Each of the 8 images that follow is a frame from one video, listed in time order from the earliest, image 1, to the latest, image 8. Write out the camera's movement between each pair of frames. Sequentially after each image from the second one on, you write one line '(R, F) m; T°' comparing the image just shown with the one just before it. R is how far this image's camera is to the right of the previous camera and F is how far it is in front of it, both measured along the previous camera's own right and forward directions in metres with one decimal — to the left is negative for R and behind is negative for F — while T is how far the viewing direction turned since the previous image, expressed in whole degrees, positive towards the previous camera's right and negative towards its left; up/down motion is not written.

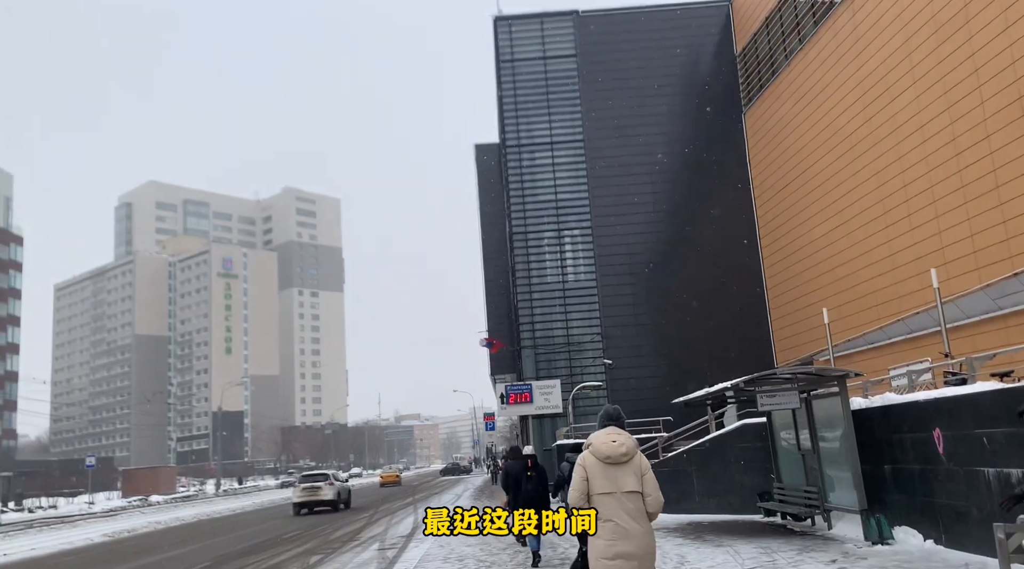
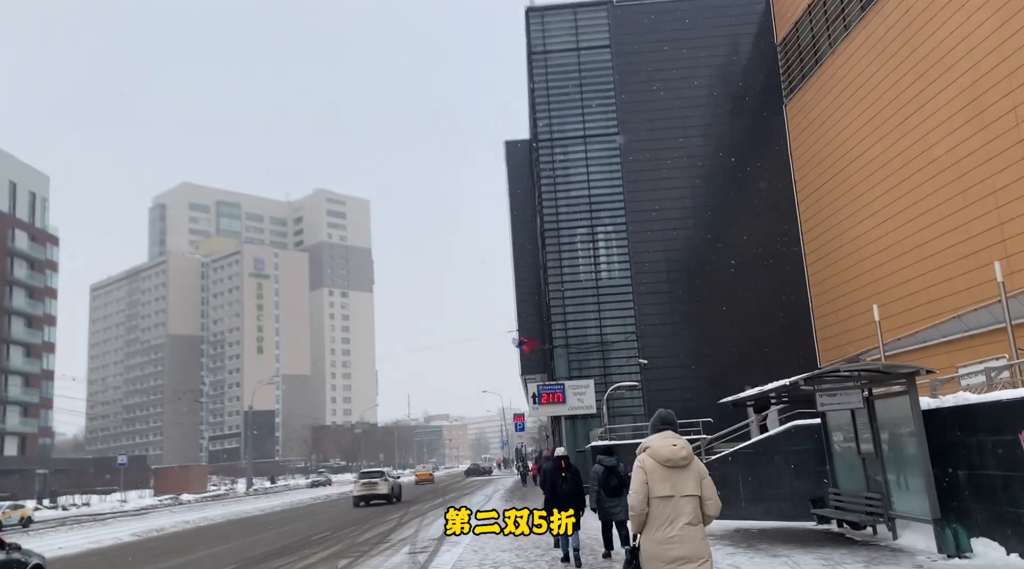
(-0.1, +0.7) m; -2°
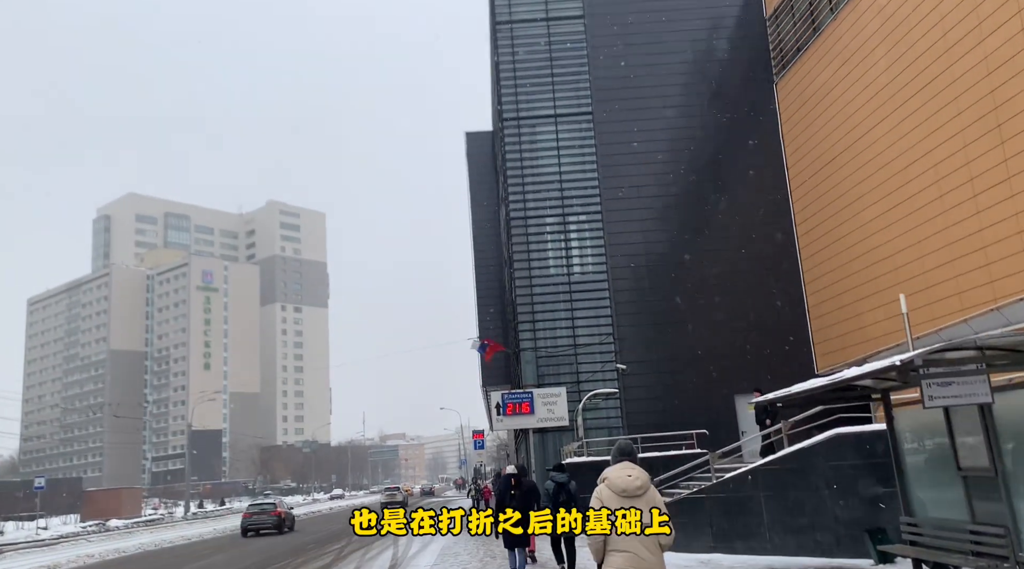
(-0.1, +3.6) m; +3°
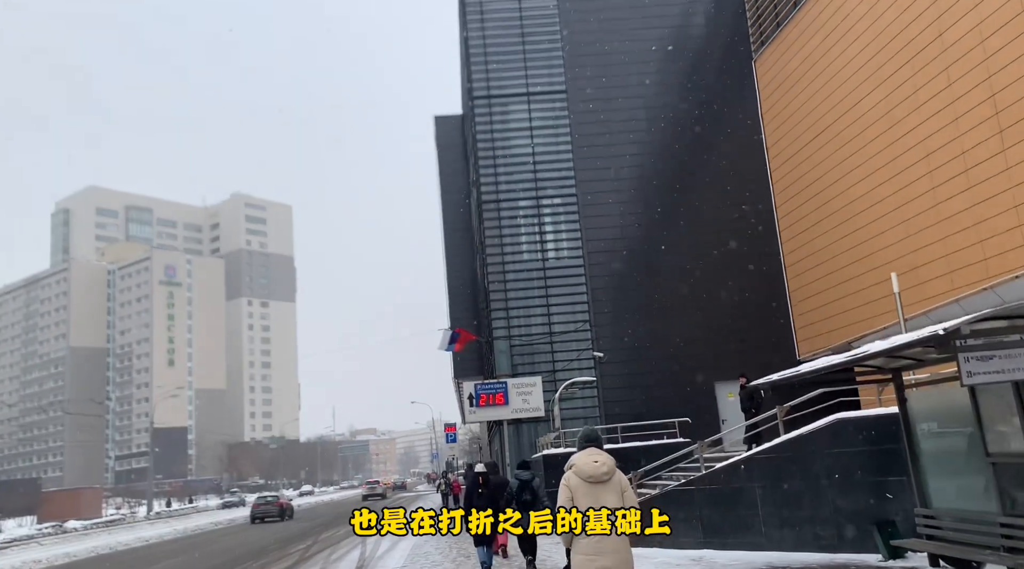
(-0.1, +1.1) m; +2°
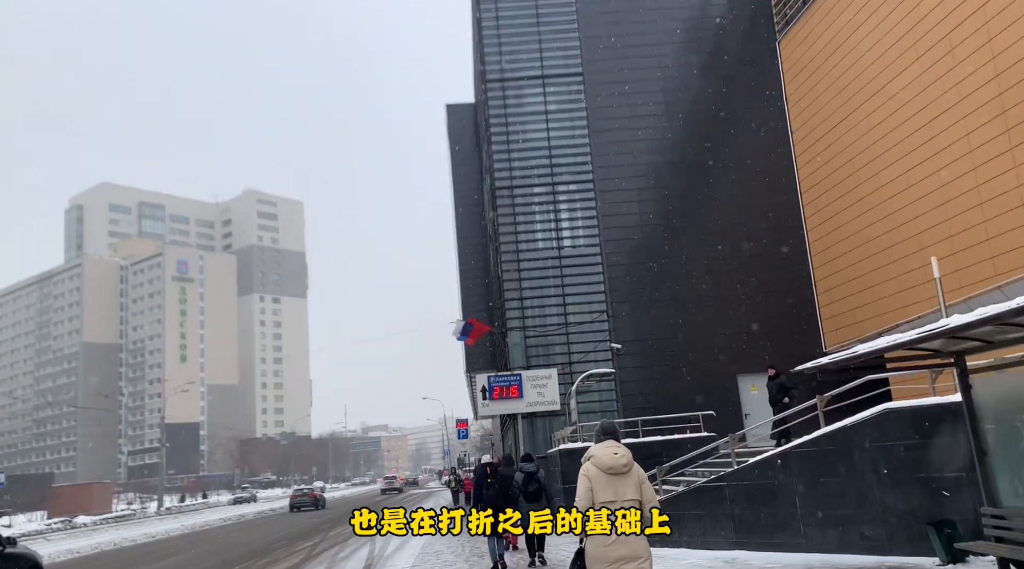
(-0.1, +0.9) m; -1°
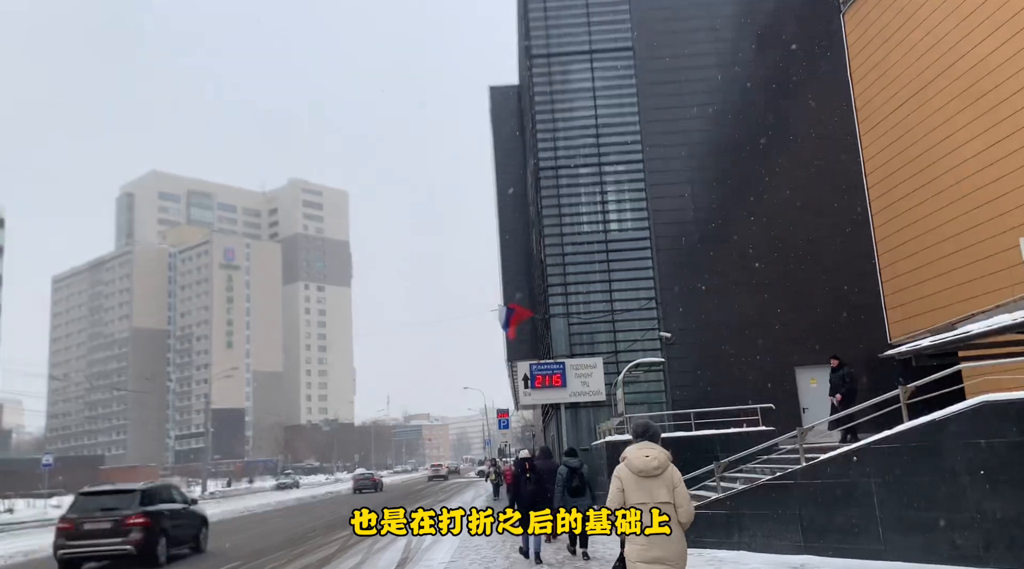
(-0.1, +0.9) m; -3°
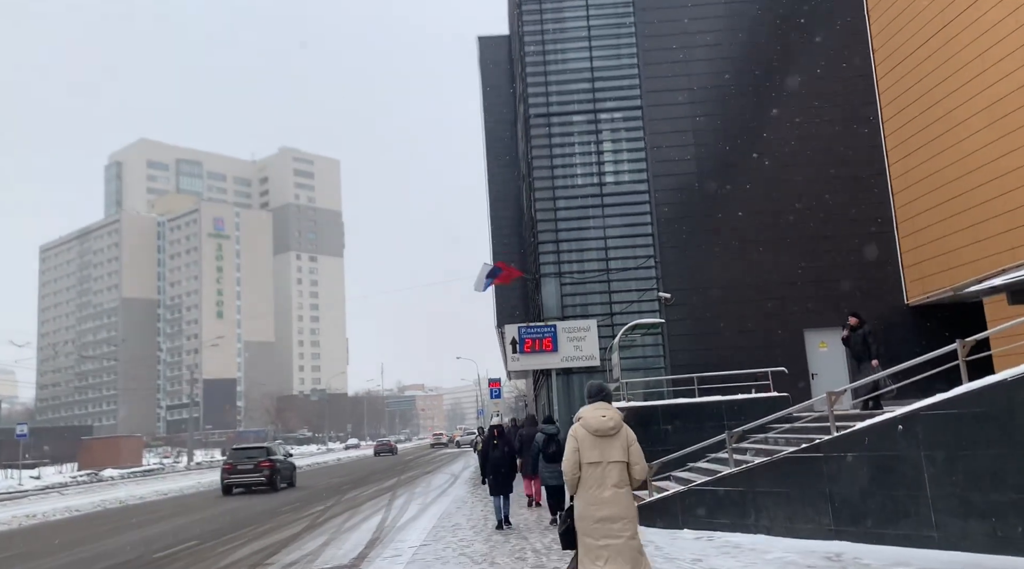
(+0.2, +1.8) m; 0°
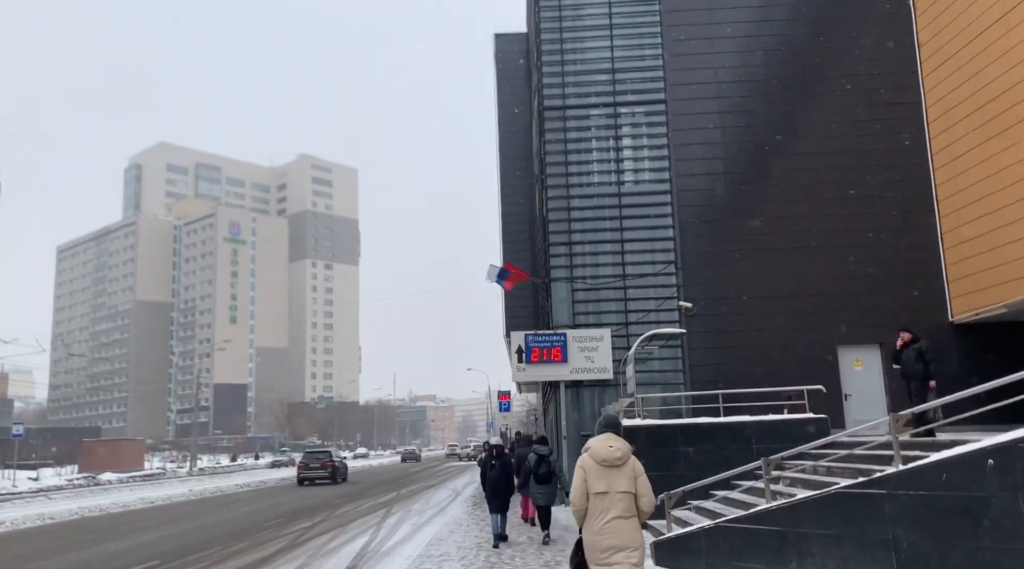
(+0.2, +1.6) m; -1°
